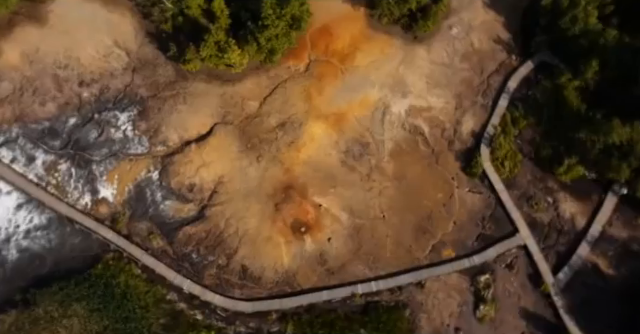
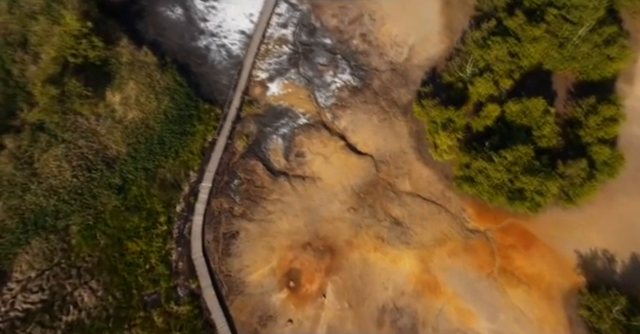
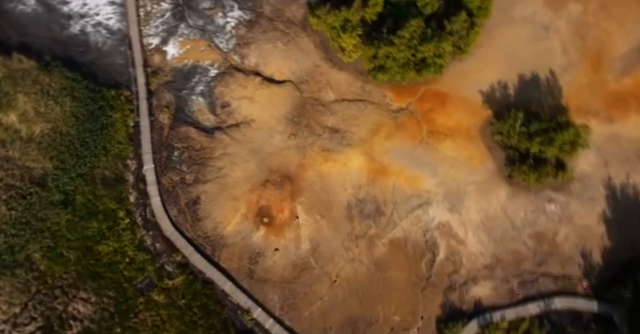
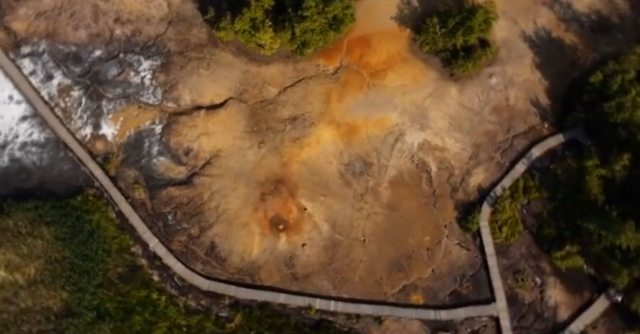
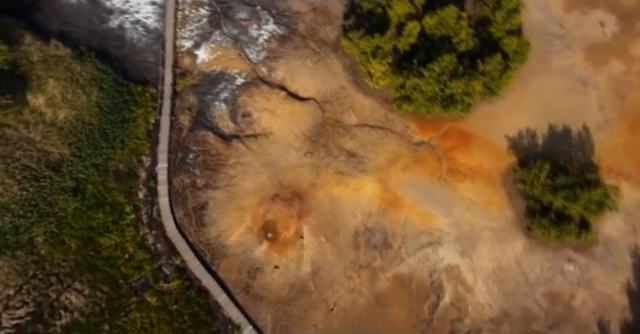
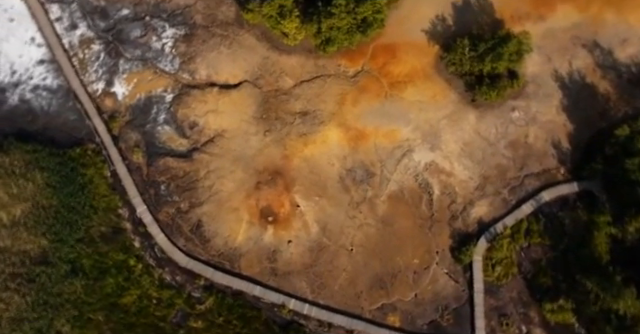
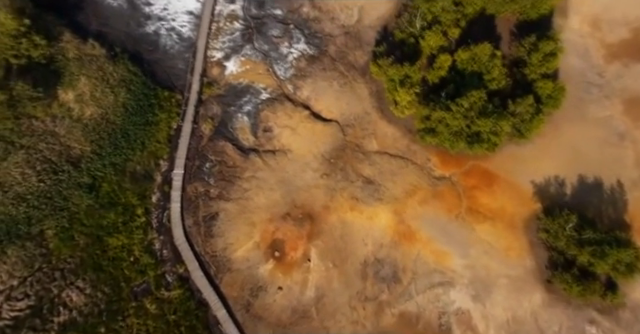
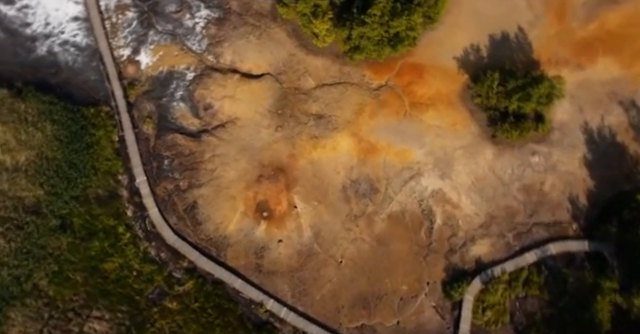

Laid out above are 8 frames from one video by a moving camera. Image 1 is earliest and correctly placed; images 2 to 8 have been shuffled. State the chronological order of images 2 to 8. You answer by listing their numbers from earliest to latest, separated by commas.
4, 6, 8, 3, 5, 7, 2
